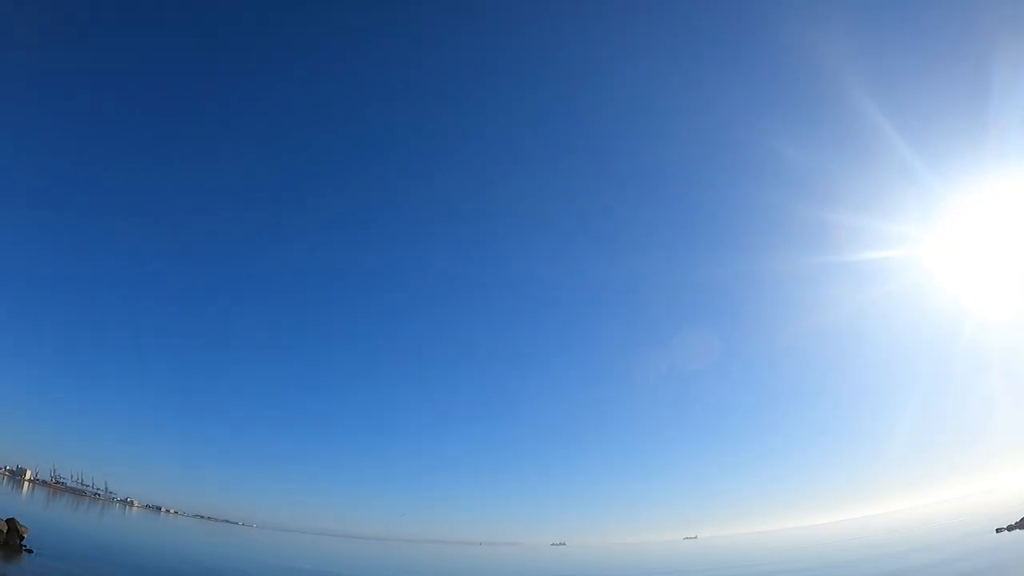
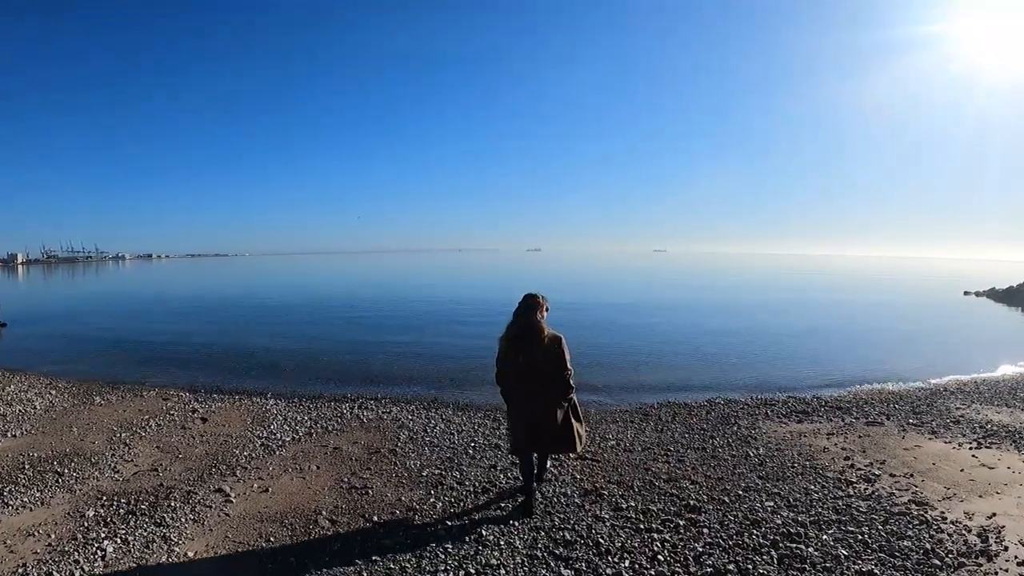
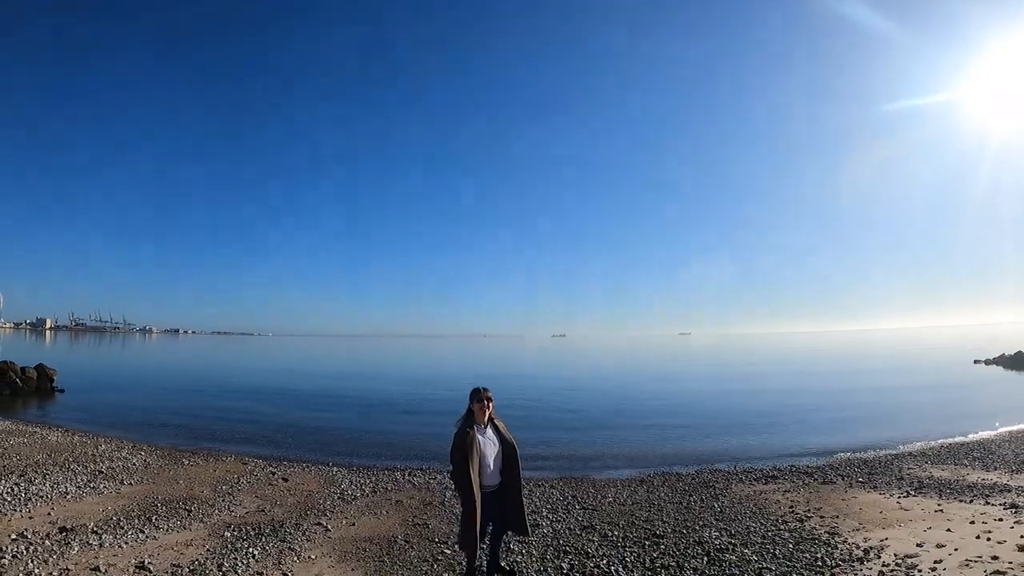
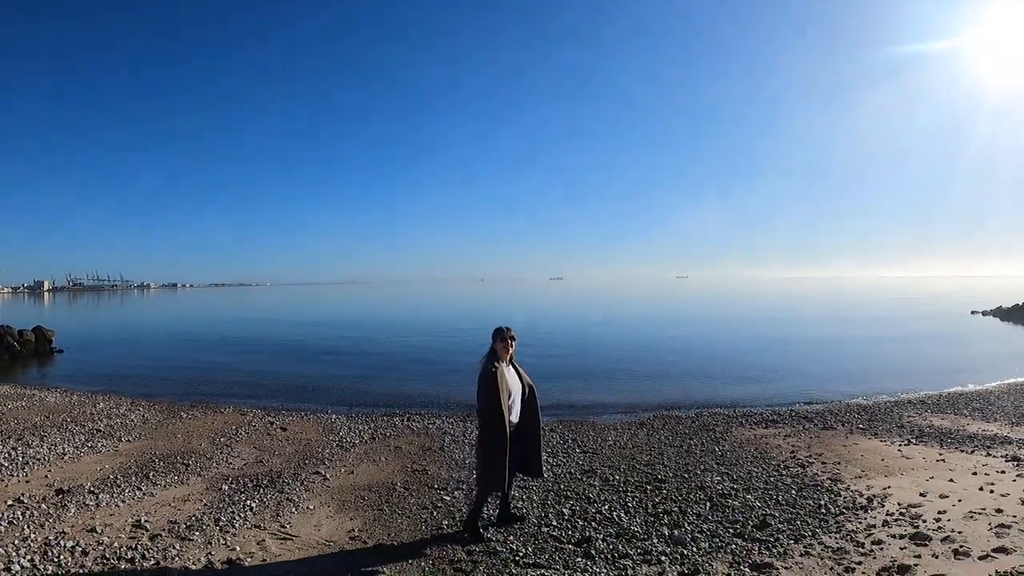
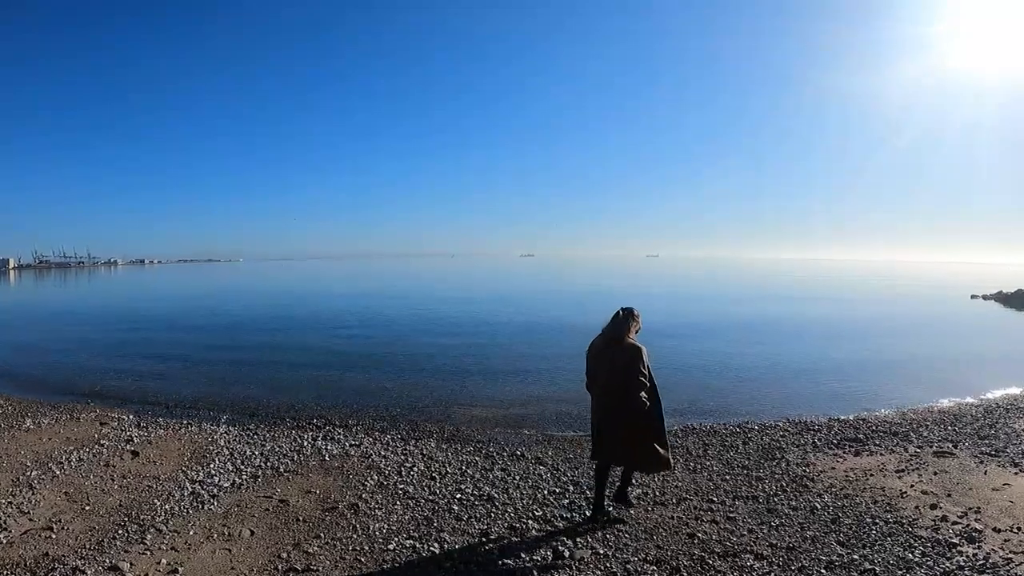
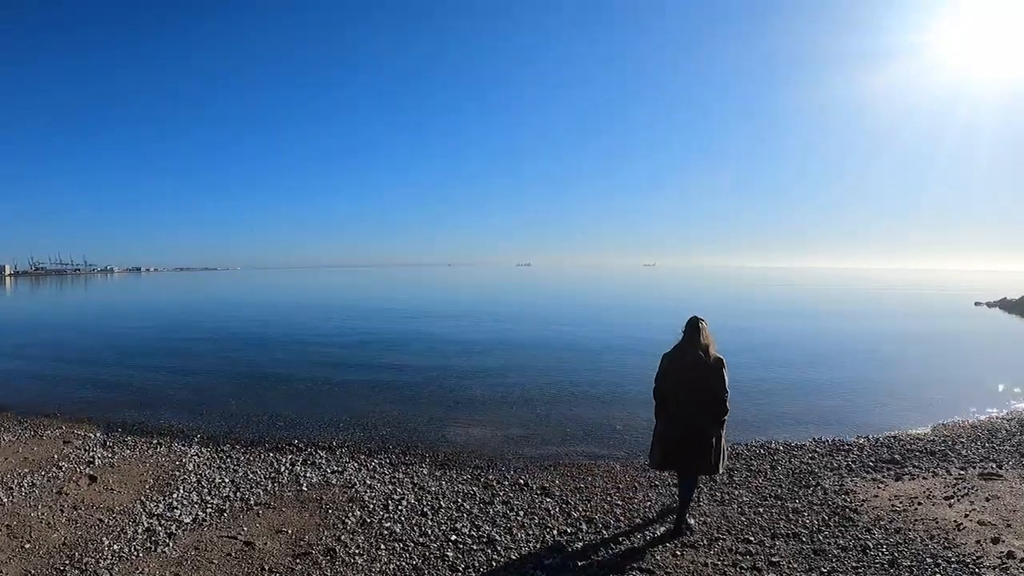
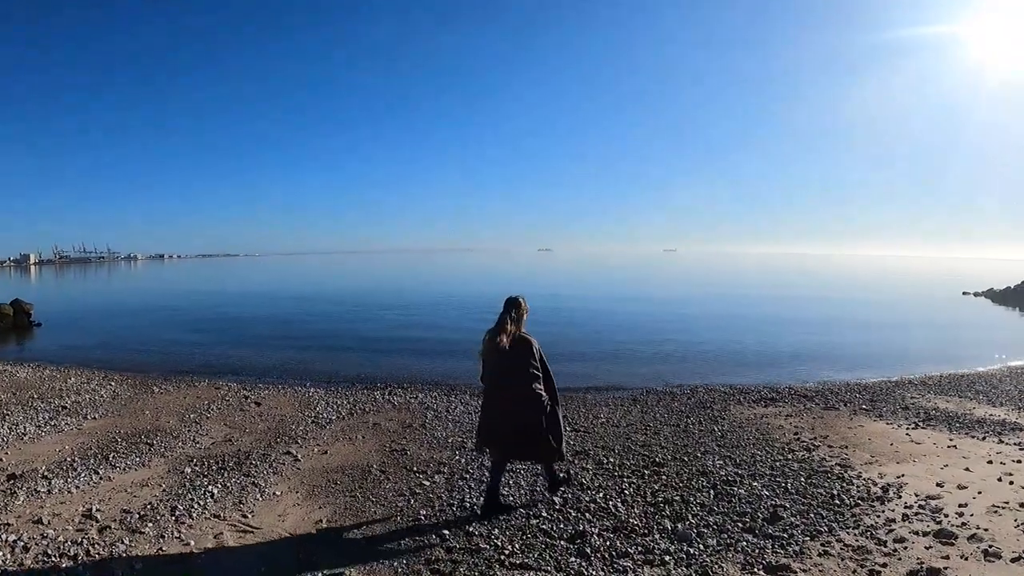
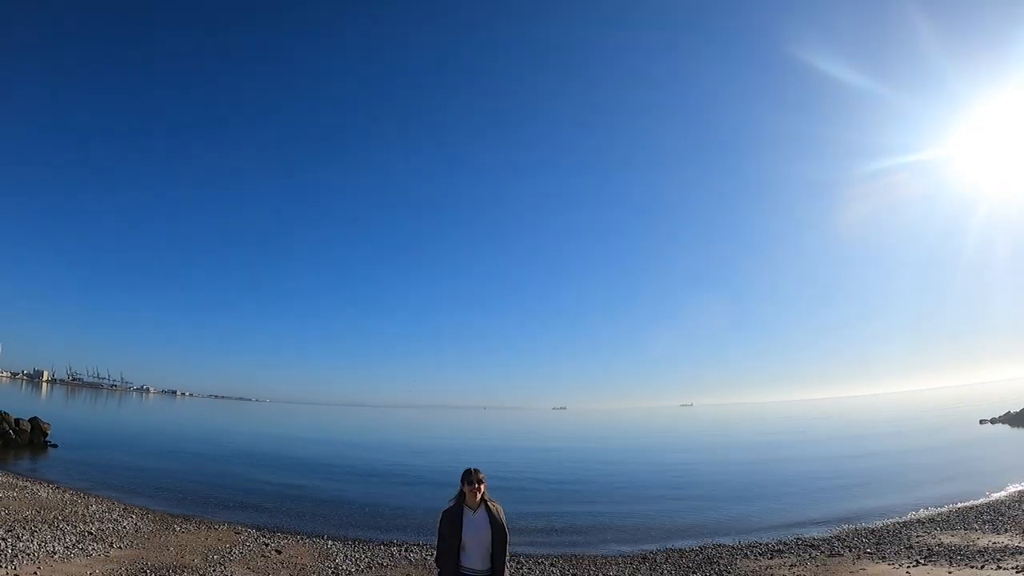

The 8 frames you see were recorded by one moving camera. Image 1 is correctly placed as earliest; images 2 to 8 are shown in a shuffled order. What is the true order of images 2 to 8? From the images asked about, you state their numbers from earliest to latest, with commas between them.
8, 3, 4, 7, 2, 5, 6
